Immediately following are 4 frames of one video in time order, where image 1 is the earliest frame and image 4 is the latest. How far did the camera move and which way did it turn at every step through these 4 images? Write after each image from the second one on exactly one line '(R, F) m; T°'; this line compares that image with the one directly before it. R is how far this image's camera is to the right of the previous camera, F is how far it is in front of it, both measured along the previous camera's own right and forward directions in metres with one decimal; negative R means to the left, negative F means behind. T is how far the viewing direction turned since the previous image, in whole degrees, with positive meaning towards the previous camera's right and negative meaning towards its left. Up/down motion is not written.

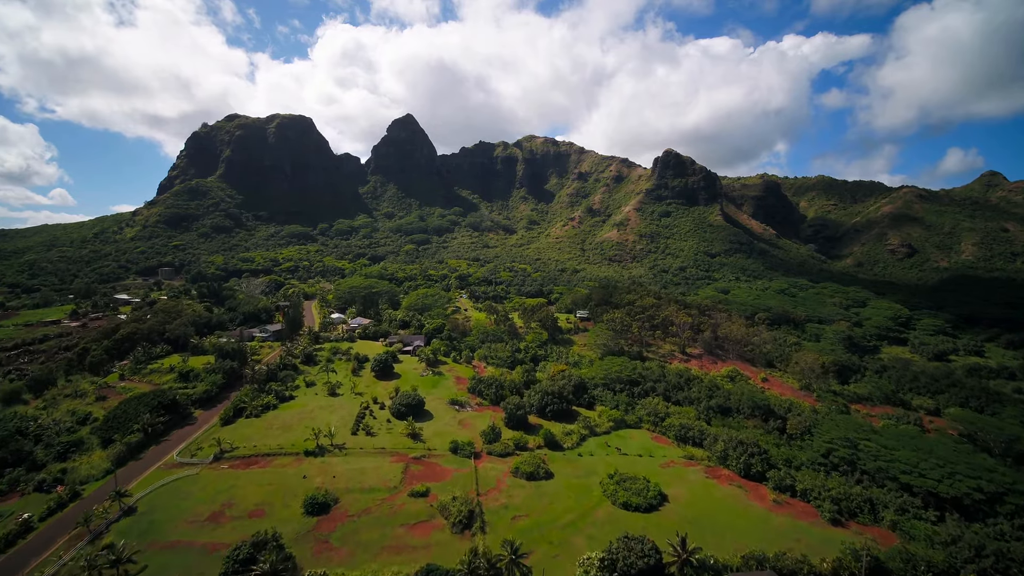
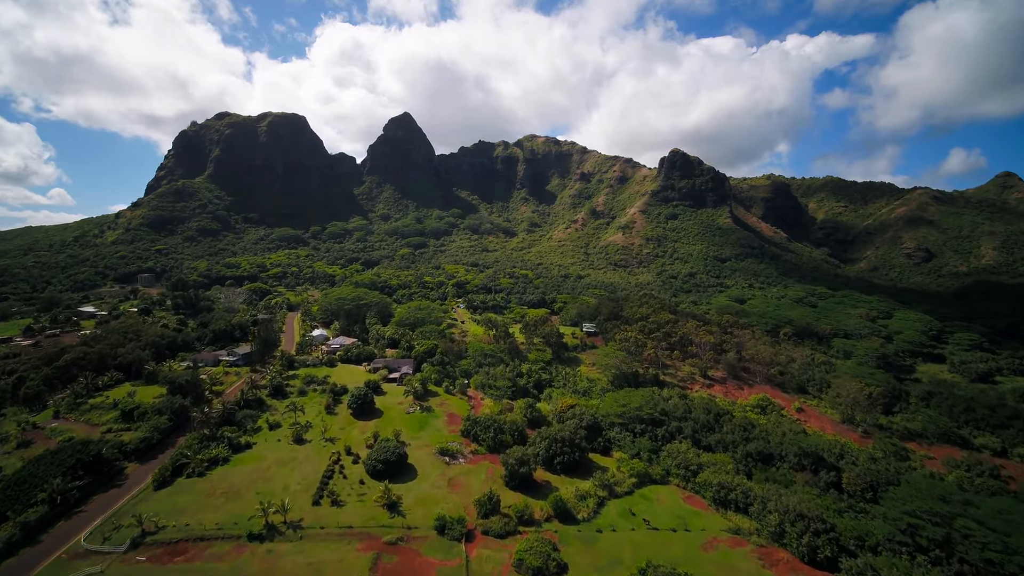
(-0.1, +7.8) m; 0°
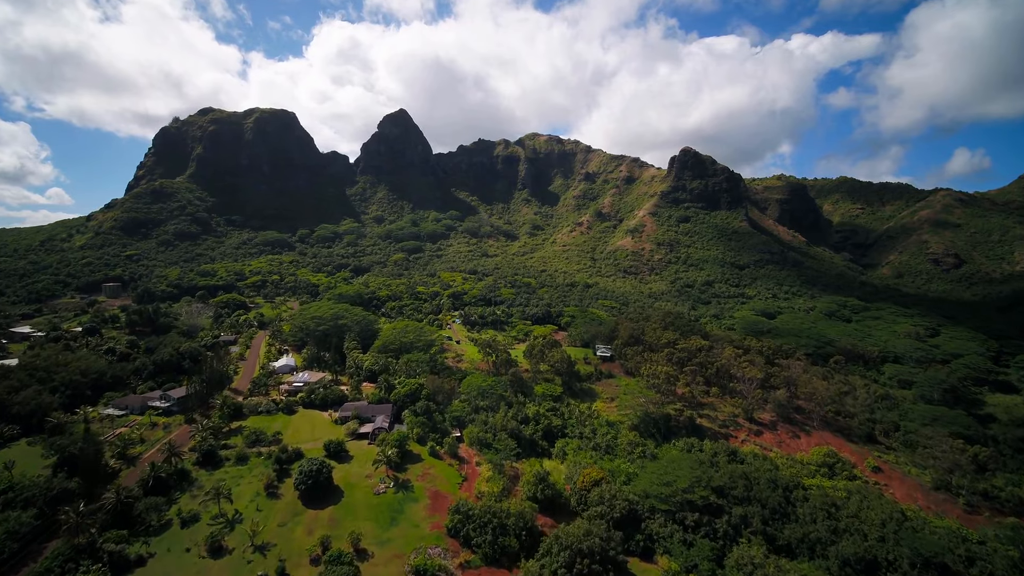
(-0.4, +11.8) m; 0°
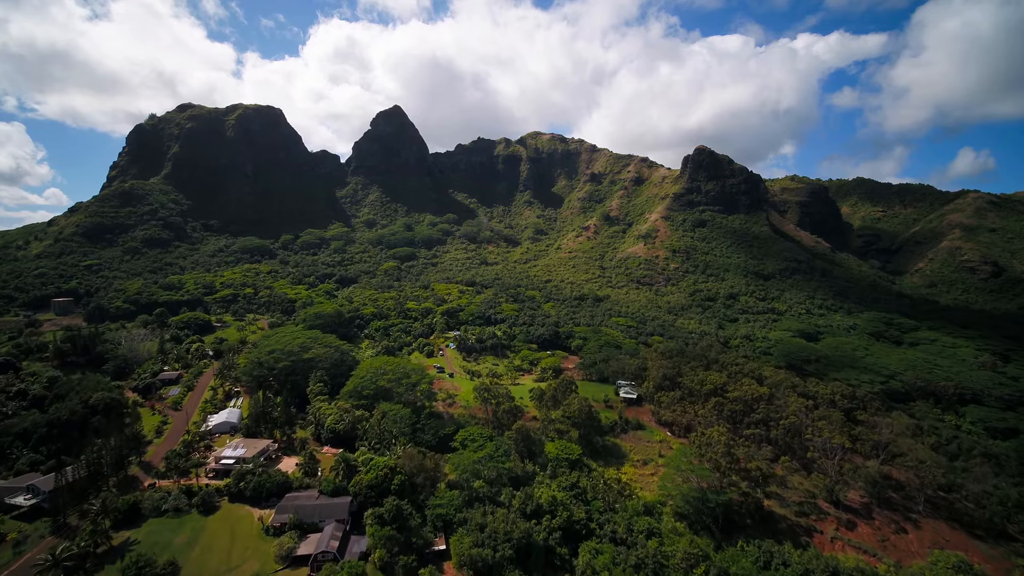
(-0.6, +13.5) m; 0°
